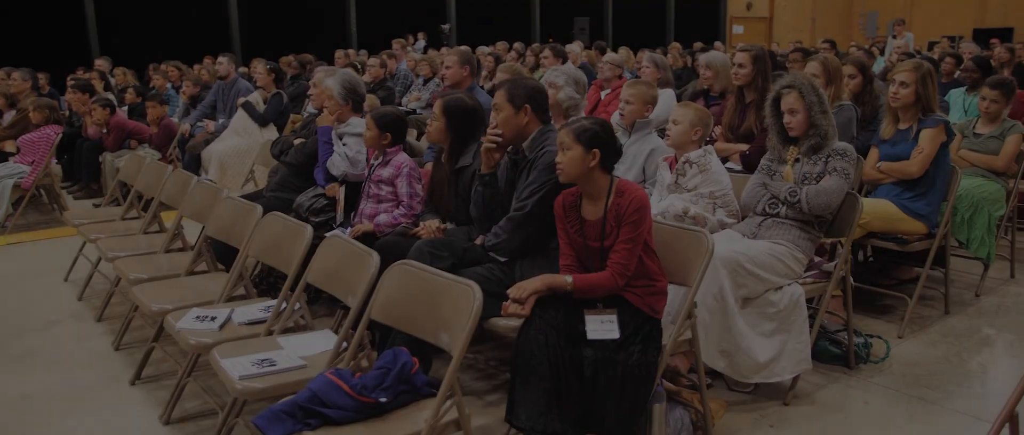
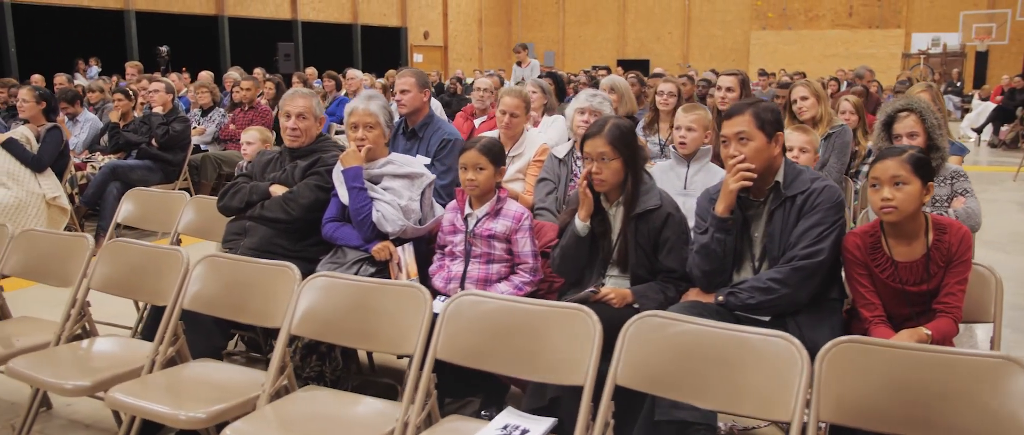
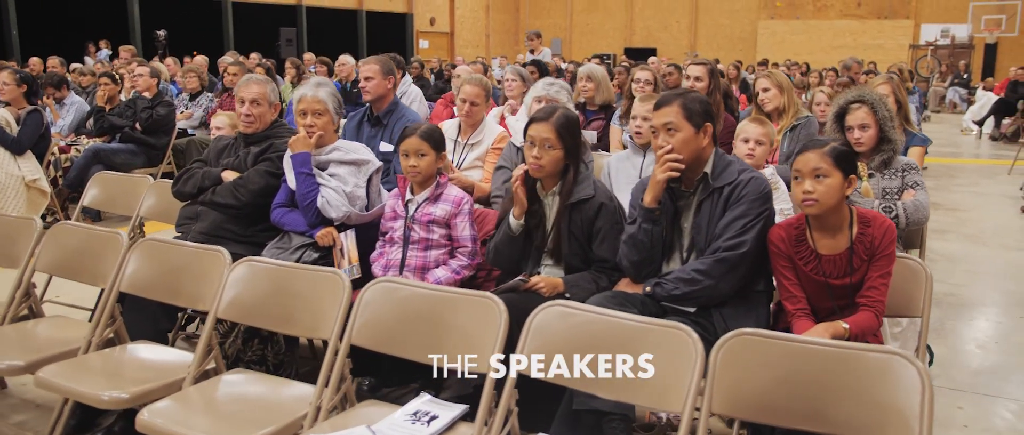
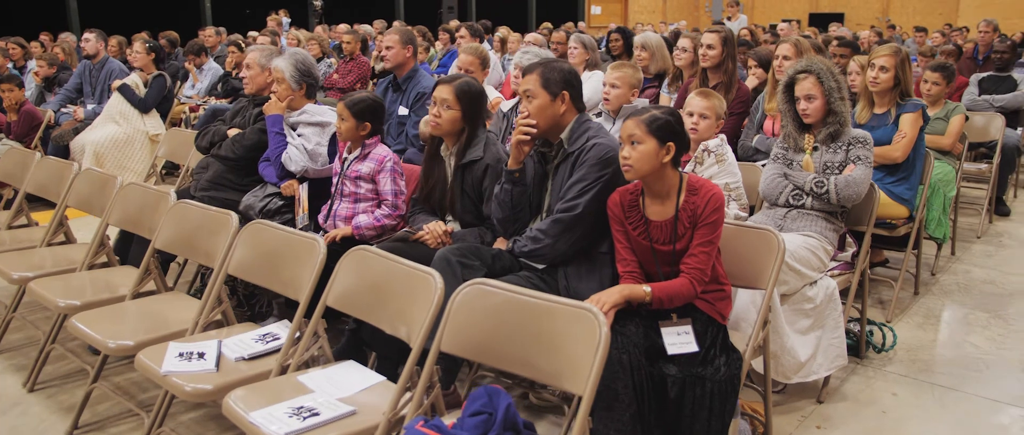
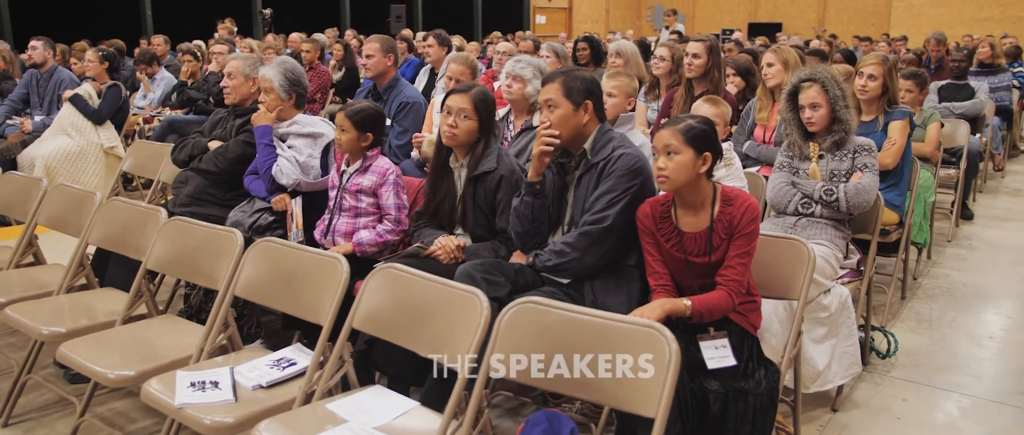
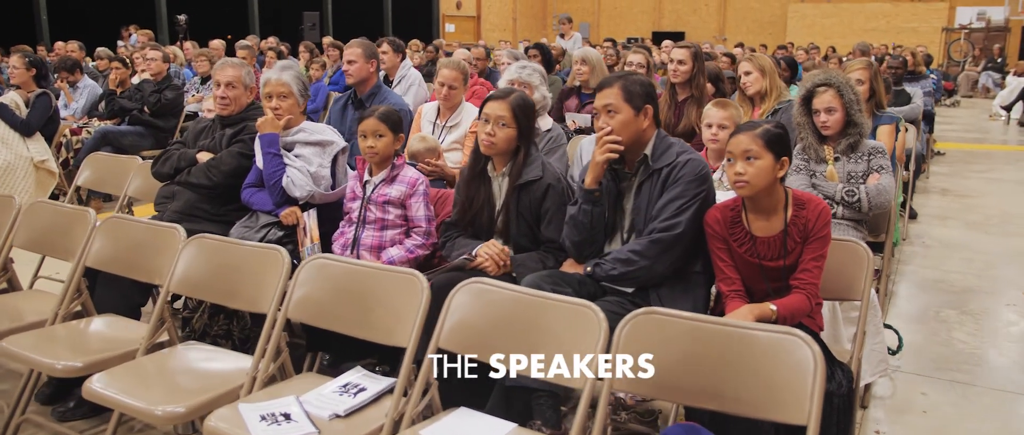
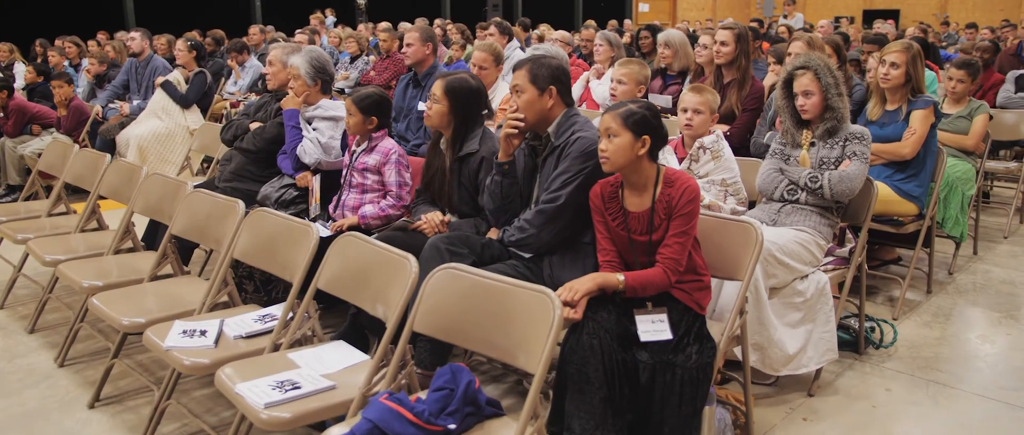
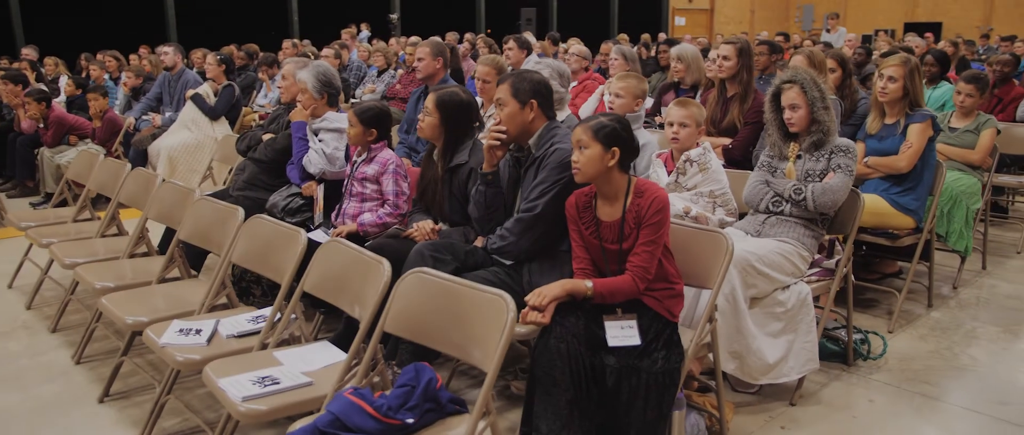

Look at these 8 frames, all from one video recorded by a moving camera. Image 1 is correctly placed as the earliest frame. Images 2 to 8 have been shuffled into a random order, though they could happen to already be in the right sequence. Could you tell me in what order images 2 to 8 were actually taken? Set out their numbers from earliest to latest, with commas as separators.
8, 7, 4, 5, 6, 3, 2
